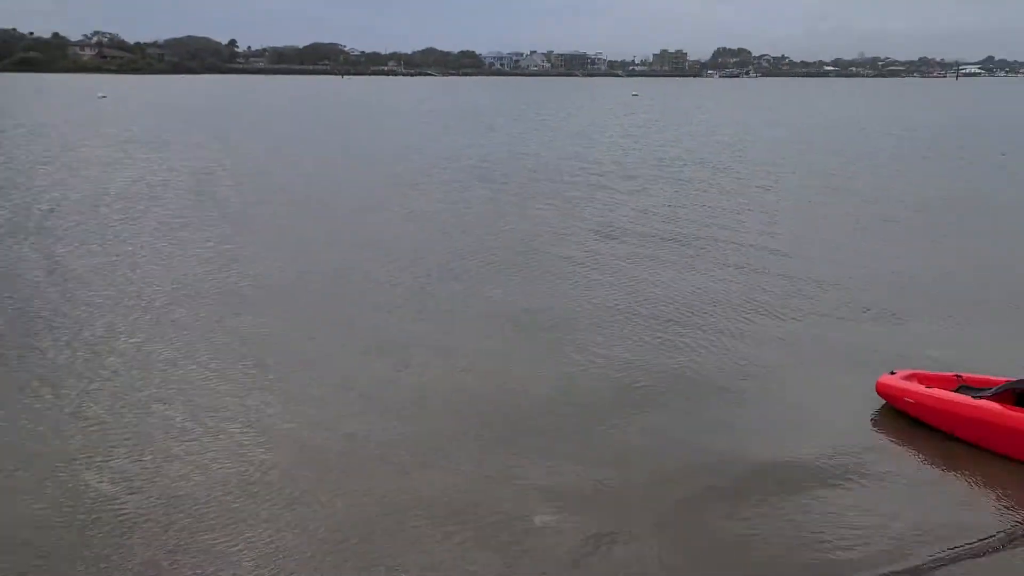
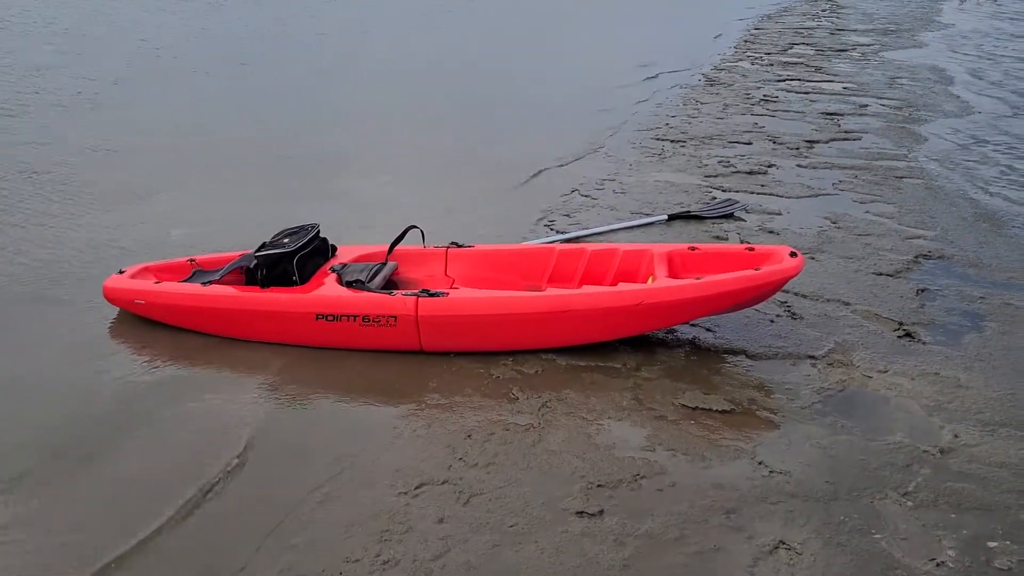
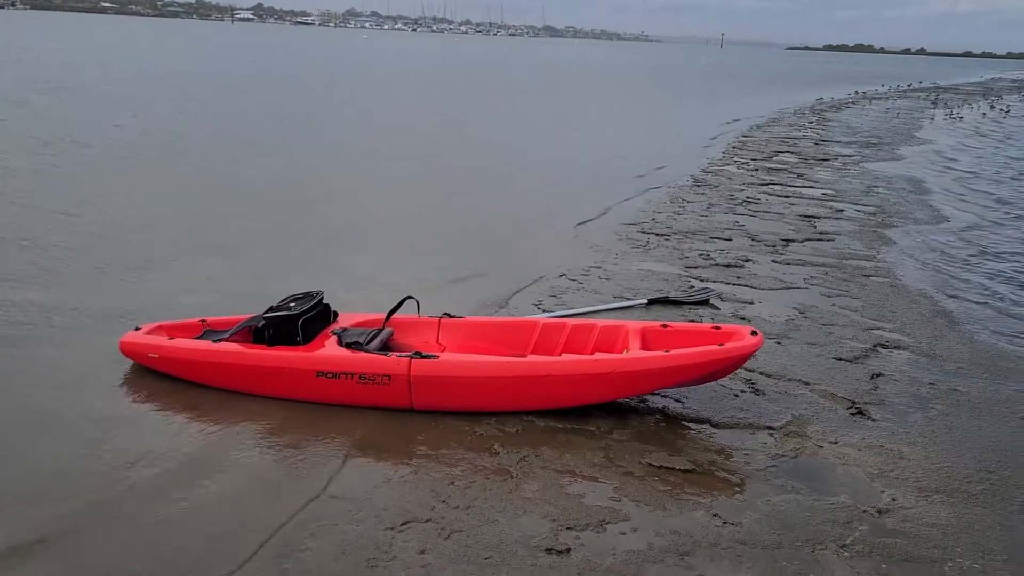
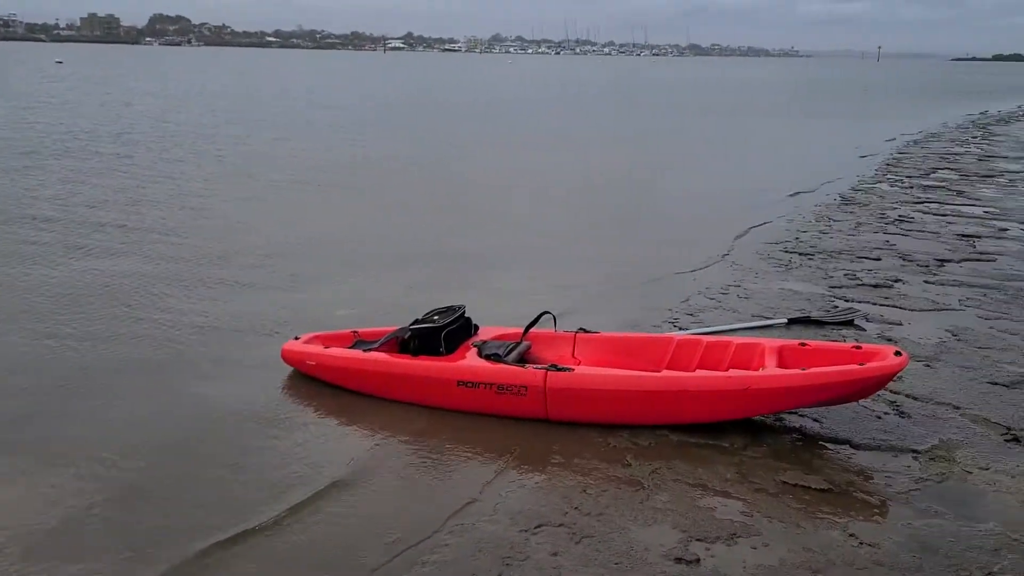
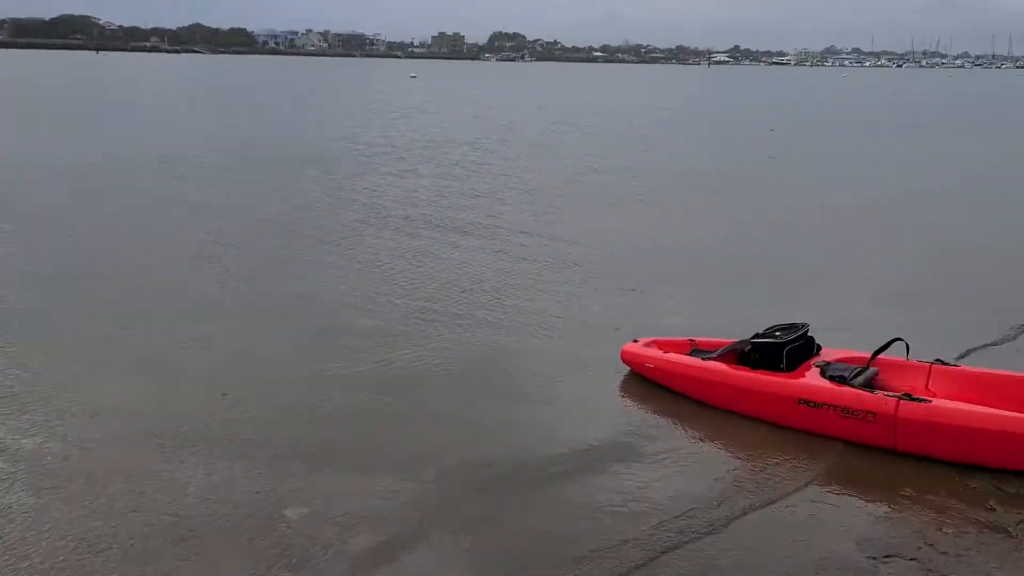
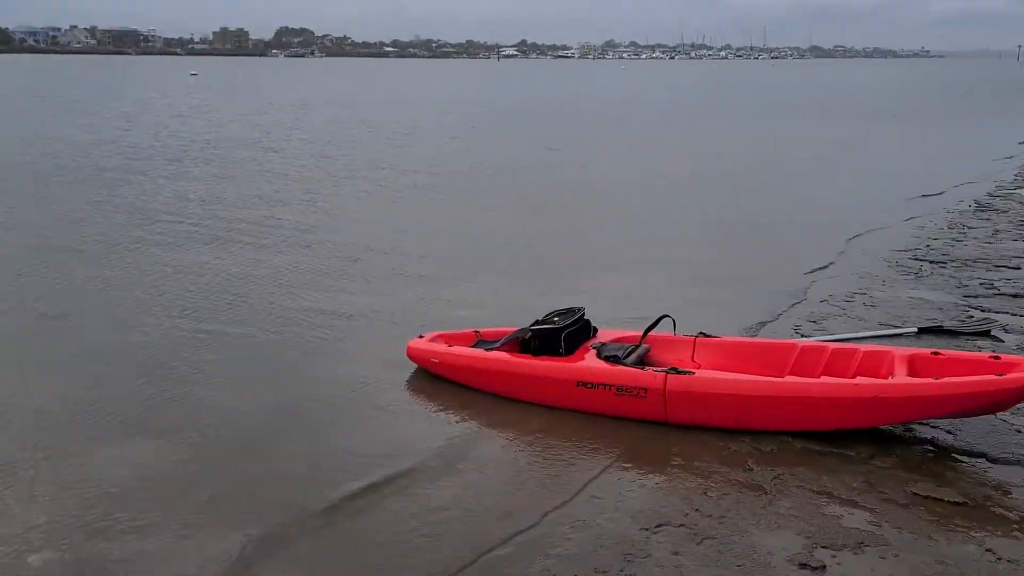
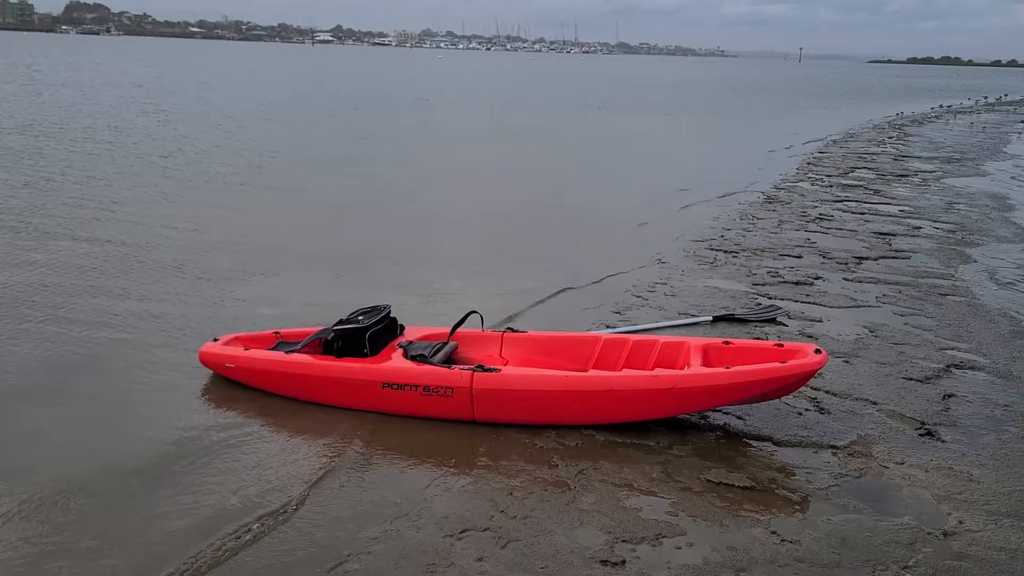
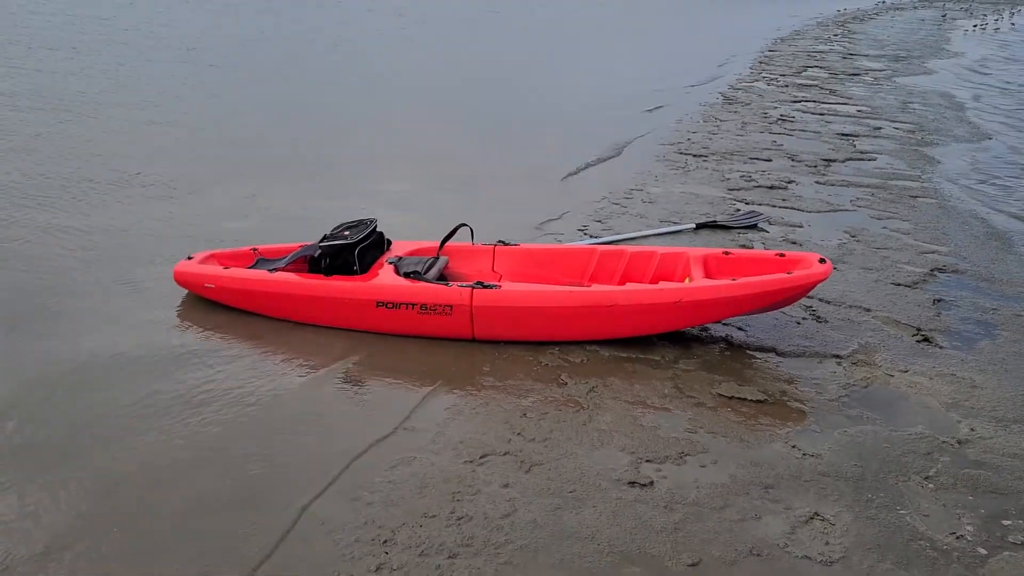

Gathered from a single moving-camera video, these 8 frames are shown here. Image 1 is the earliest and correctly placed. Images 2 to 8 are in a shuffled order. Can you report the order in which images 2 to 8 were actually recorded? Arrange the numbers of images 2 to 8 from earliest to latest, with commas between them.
5, 6, 4, 7, 3, 8, 2
